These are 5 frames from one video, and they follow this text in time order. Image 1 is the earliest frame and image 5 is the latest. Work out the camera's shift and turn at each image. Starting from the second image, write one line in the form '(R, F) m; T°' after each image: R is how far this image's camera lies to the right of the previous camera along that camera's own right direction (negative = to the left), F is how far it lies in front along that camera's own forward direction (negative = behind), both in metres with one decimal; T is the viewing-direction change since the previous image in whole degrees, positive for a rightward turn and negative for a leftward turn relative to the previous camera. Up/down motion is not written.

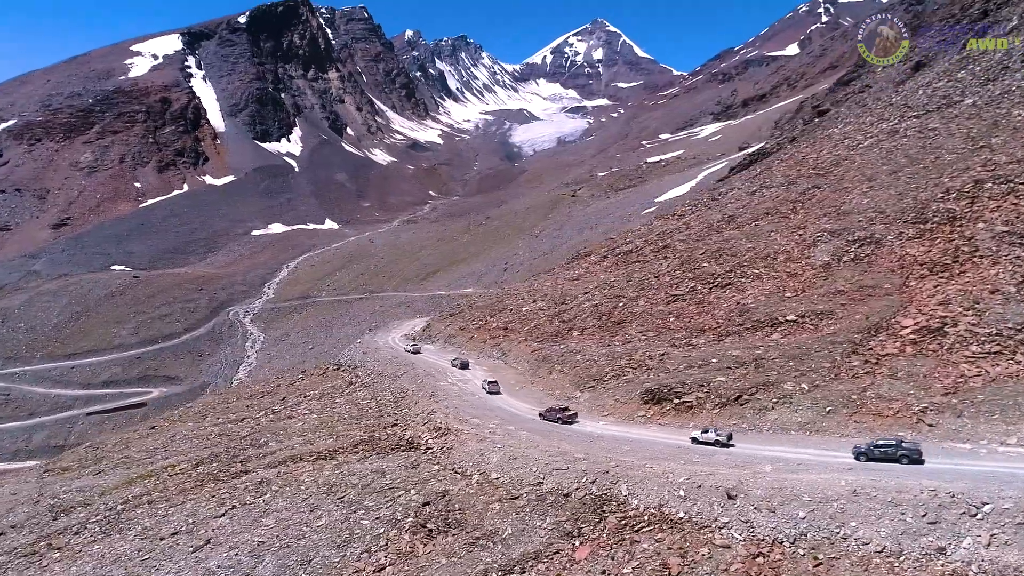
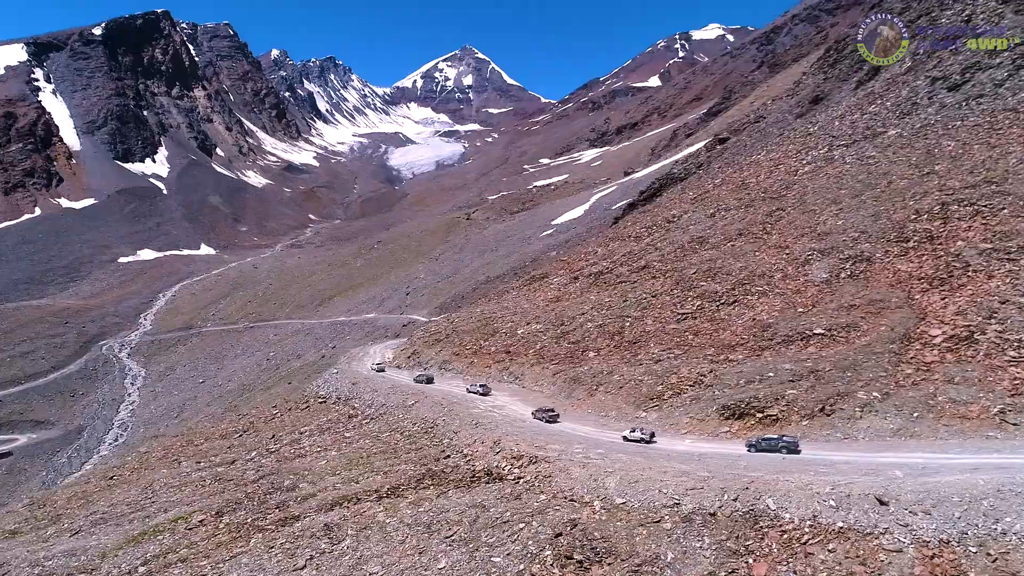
(-4.2, +0.6) m; +10°
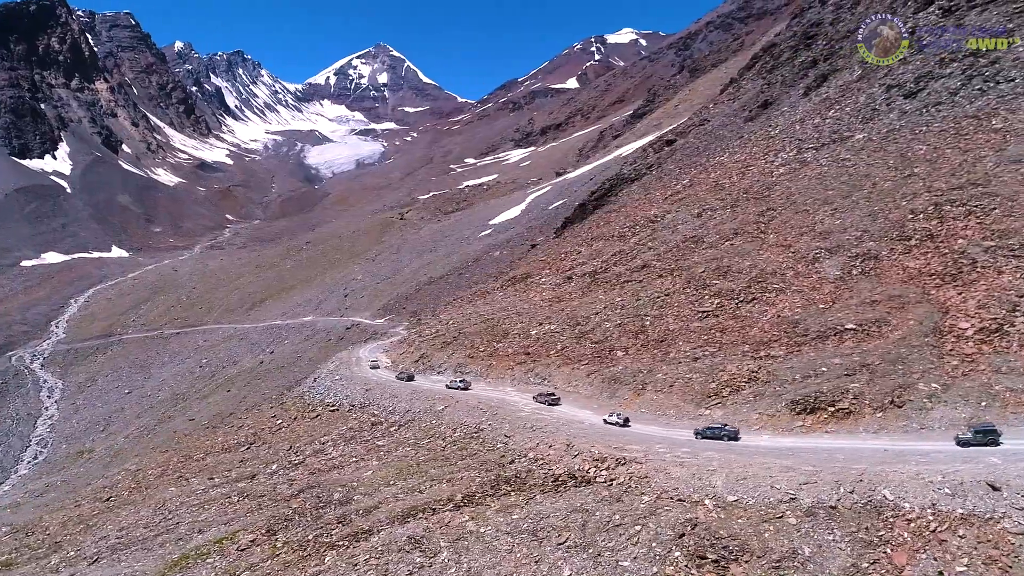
(-3.3, +0.4) m; +7°
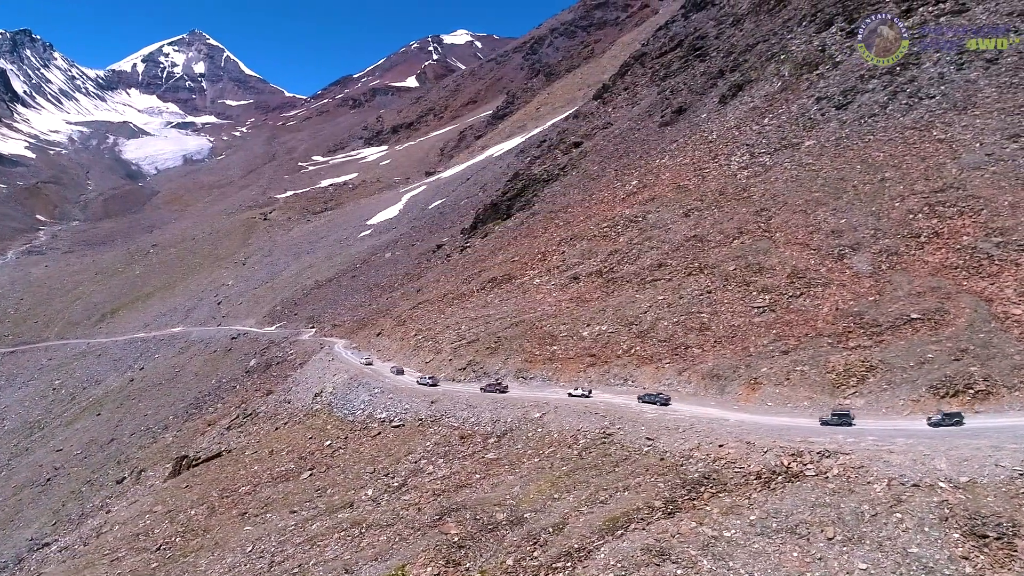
(-7.4, +1.4) m; +14°
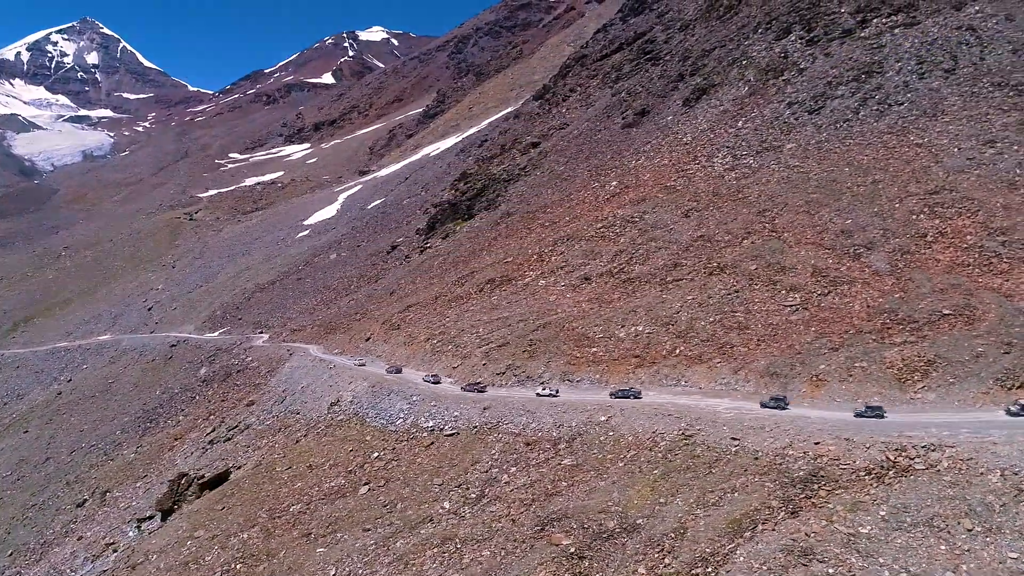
(-4.1, +0.7) m; +7°
